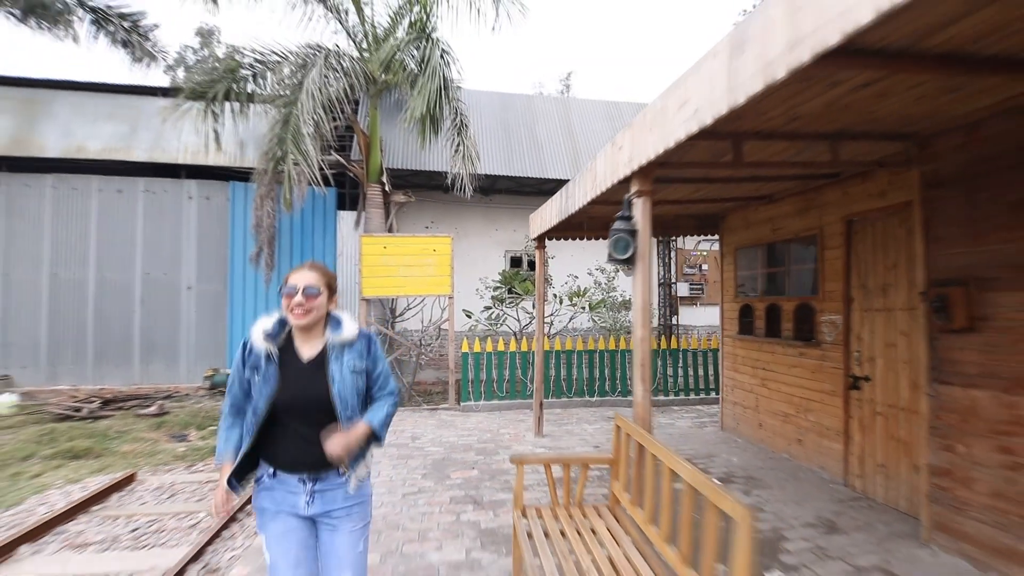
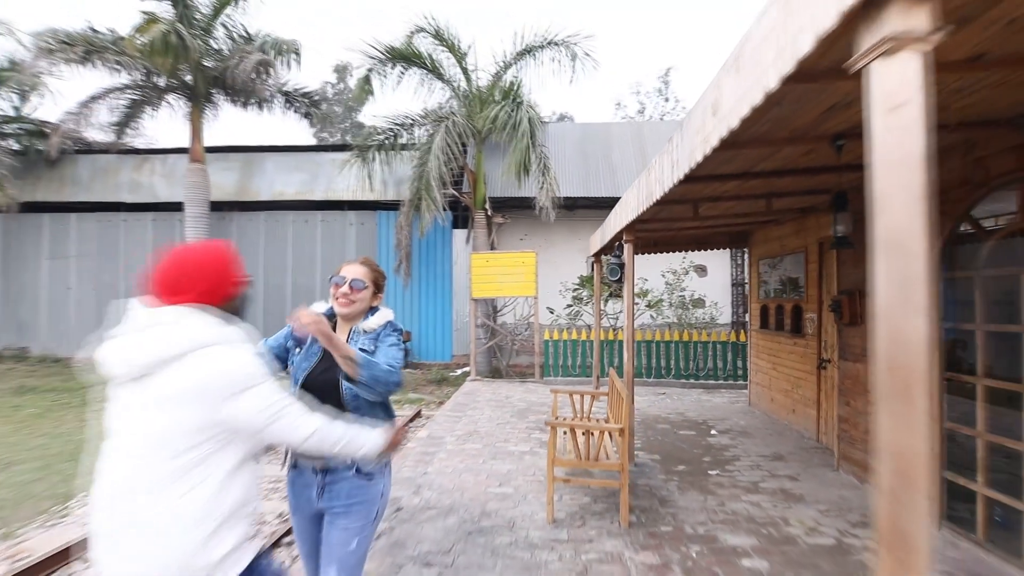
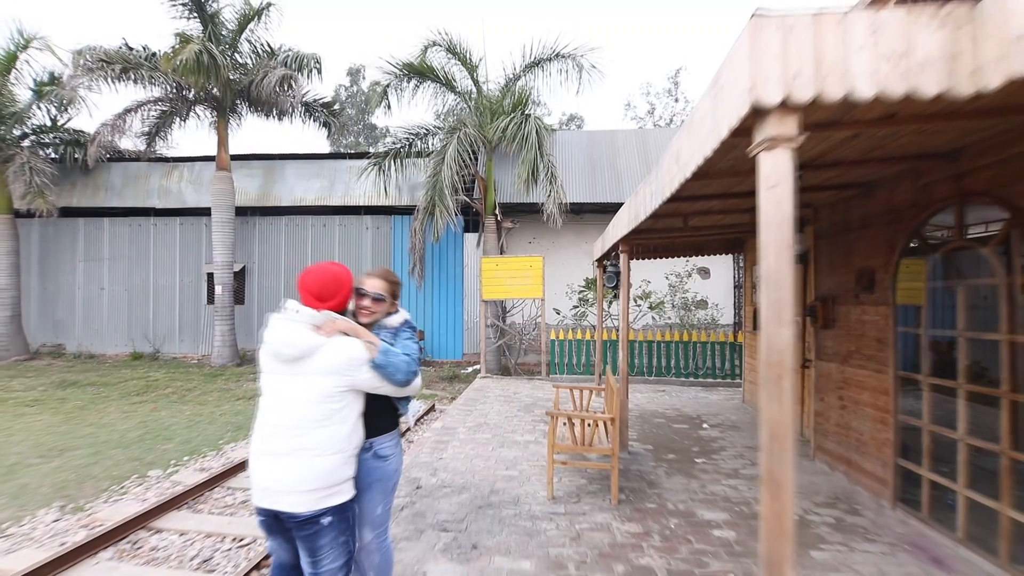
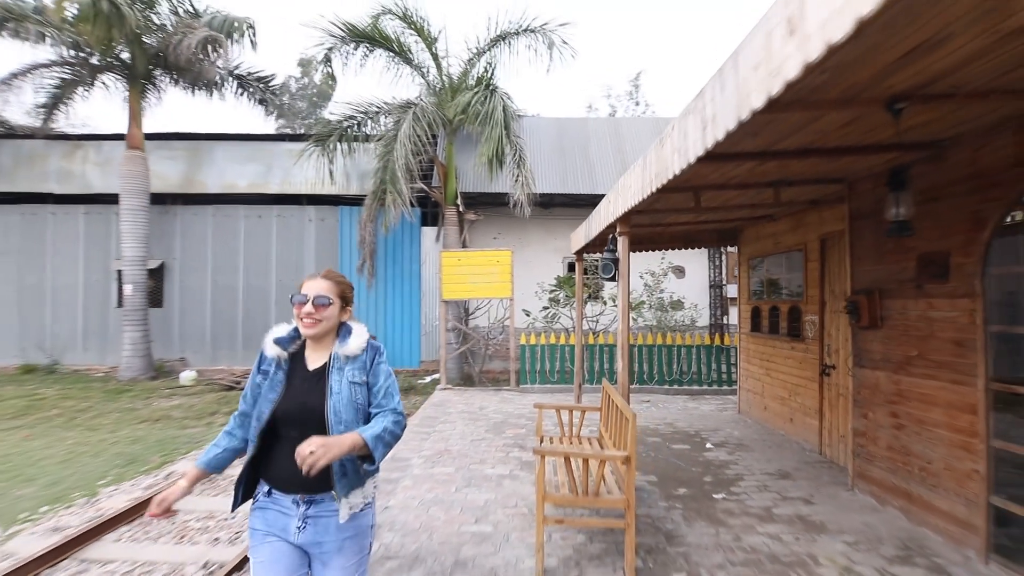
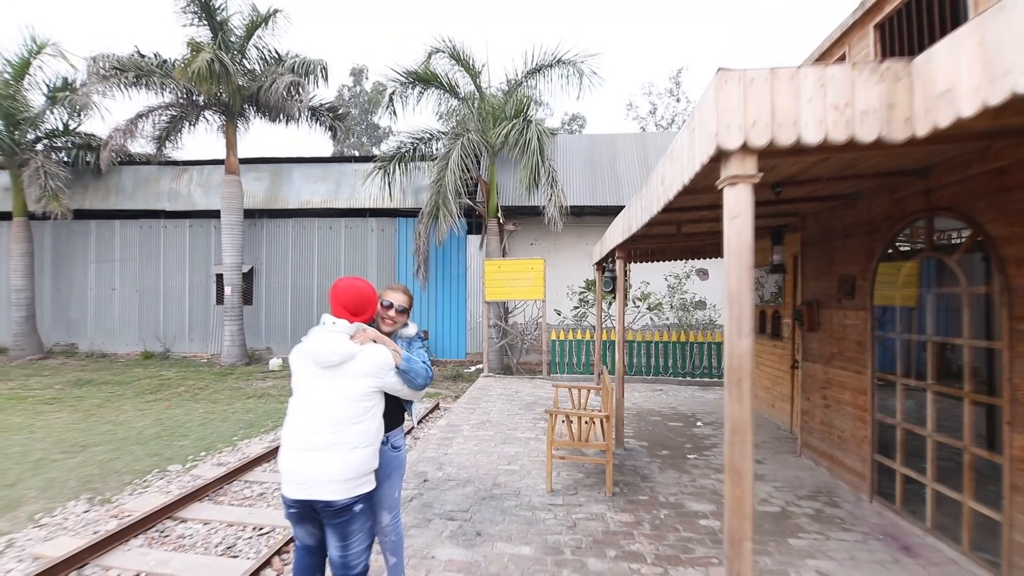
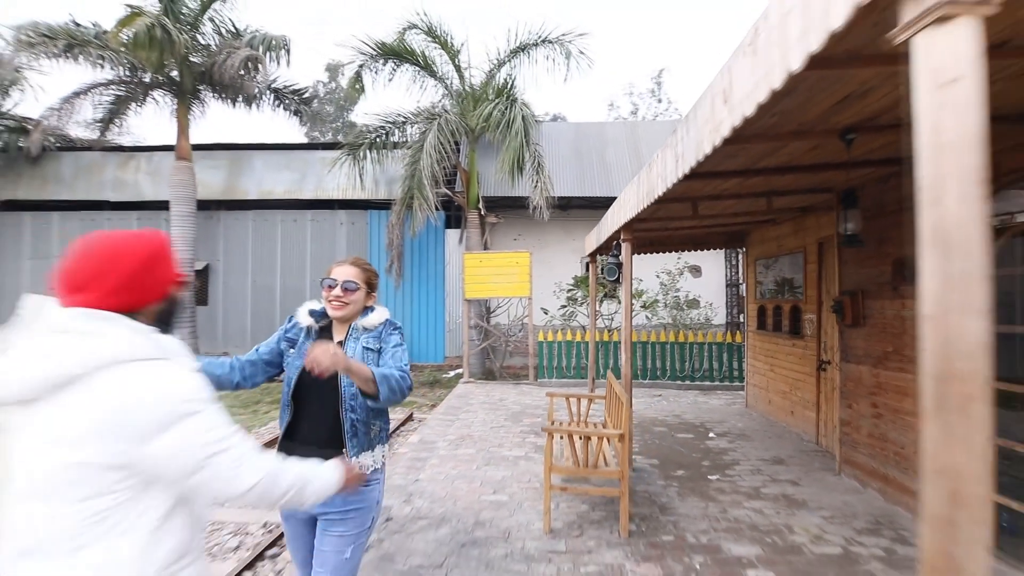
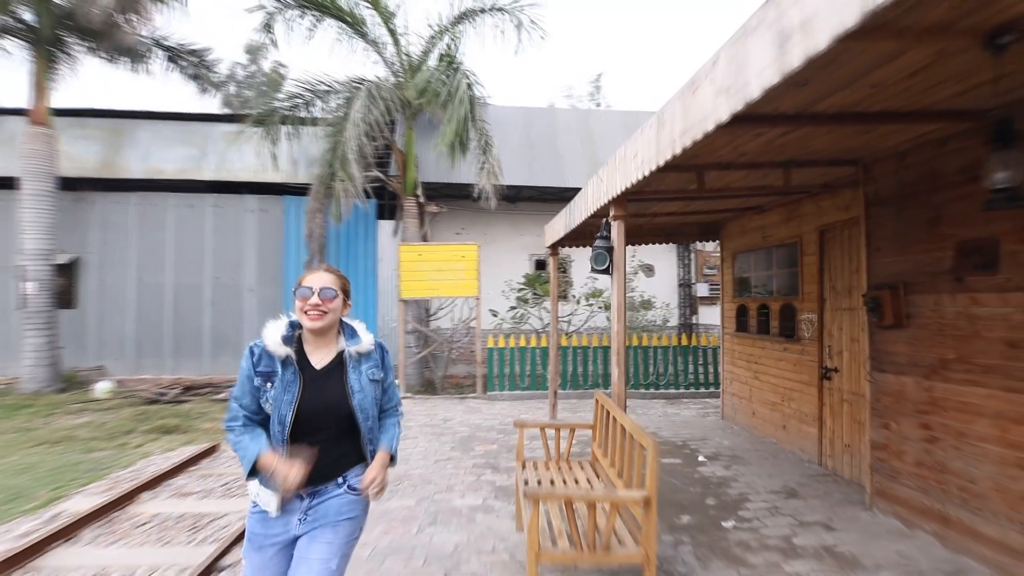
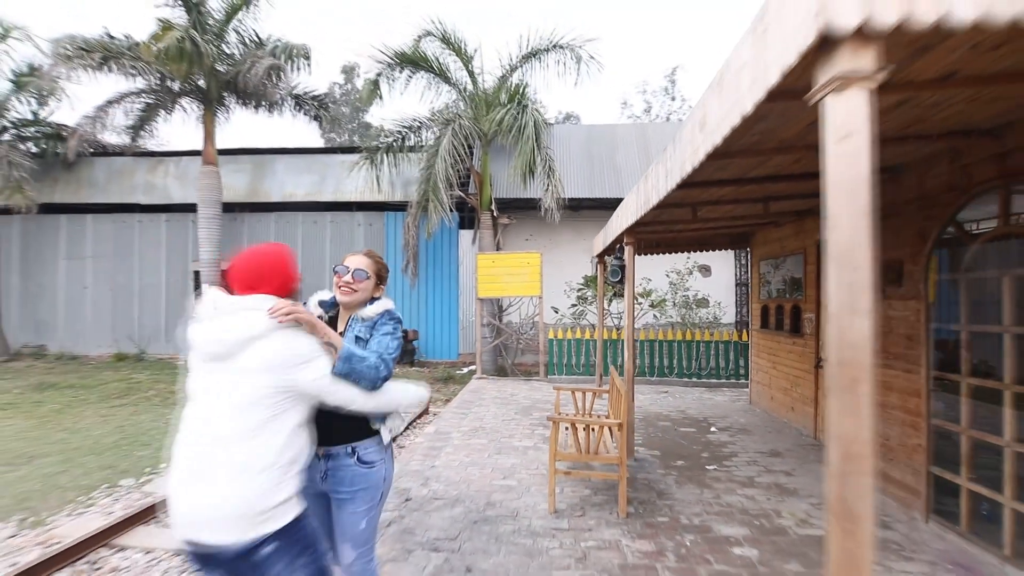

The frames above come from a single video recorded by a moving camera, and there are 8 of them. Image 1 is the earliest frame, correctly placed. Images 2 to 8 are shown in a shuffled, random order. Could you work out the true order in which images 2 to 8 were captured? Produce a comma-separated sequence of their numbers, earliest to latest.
7, 4, 6, 2, 8, 3, 5
